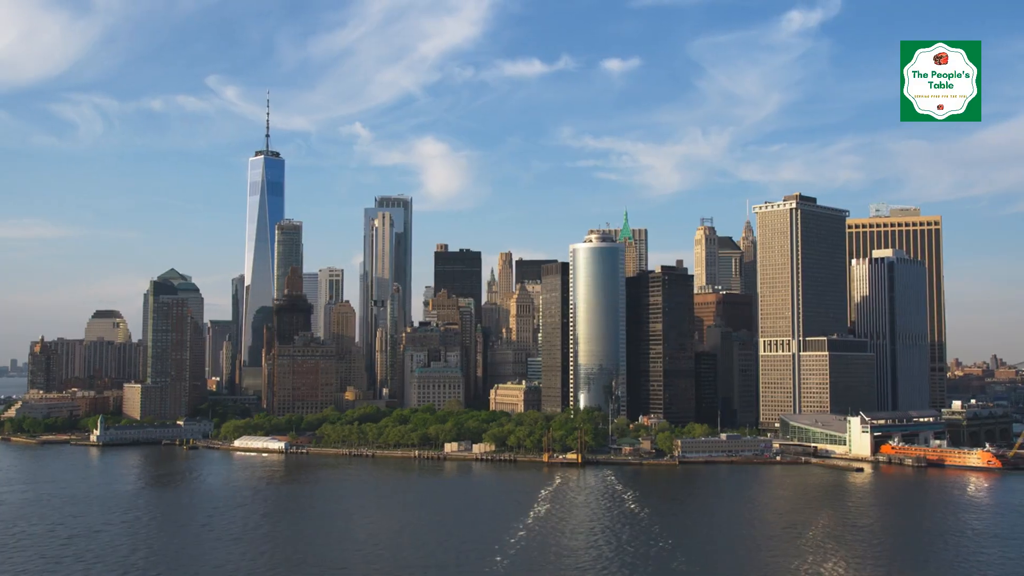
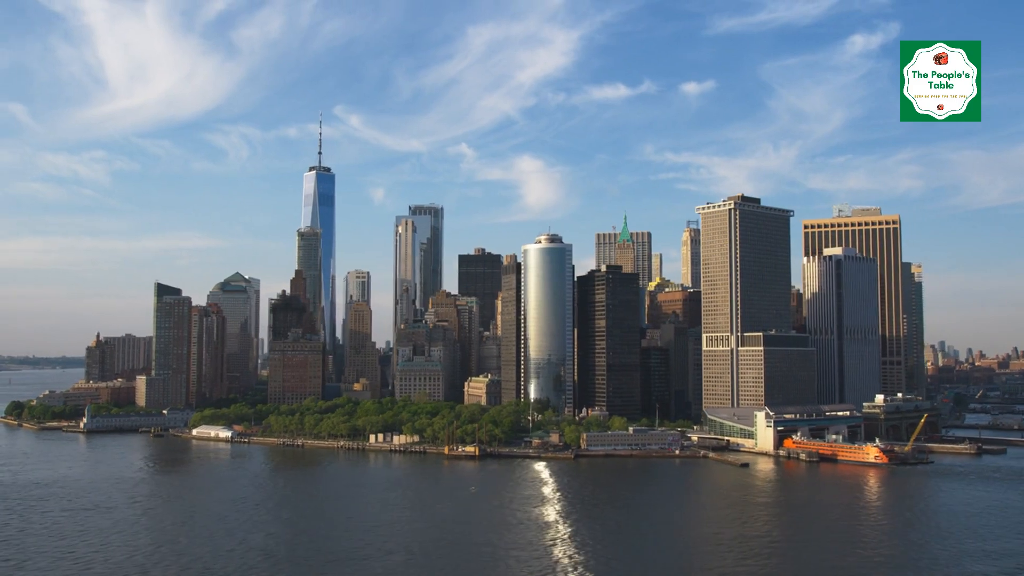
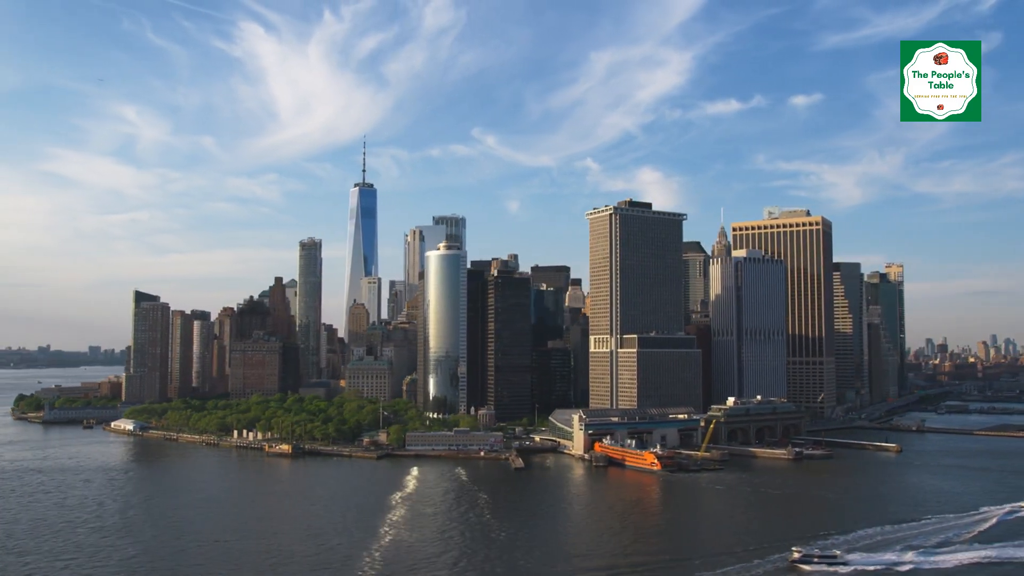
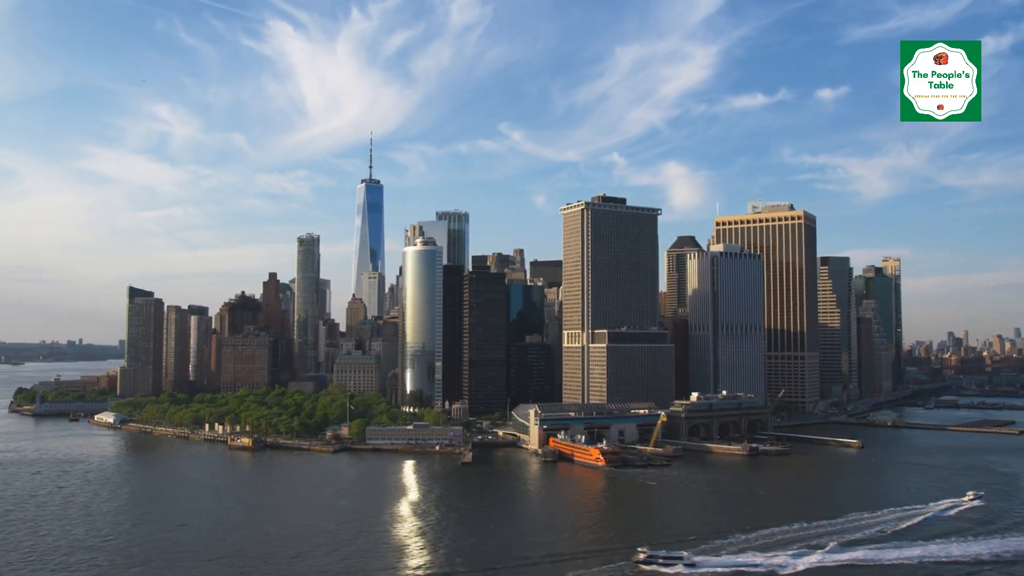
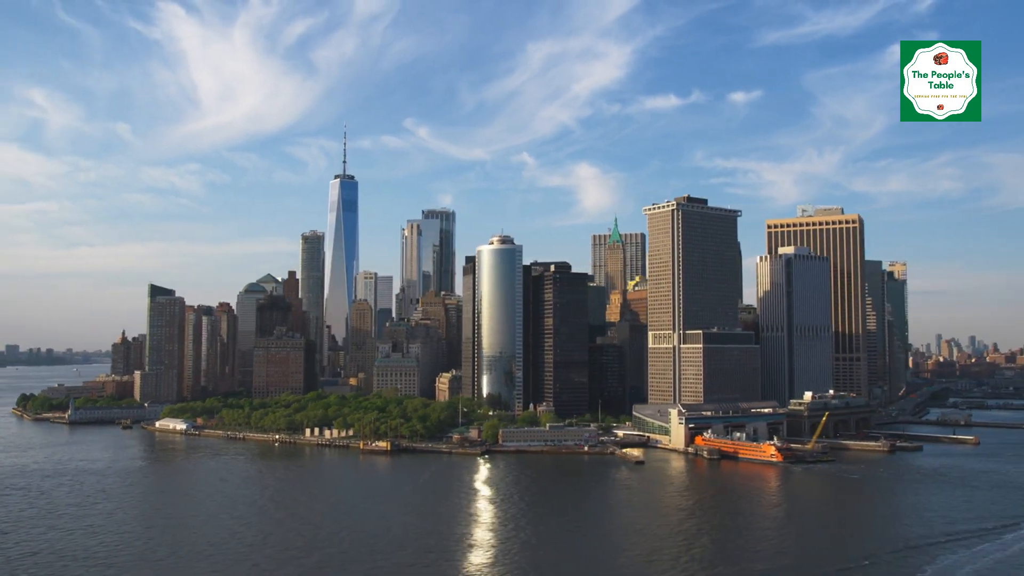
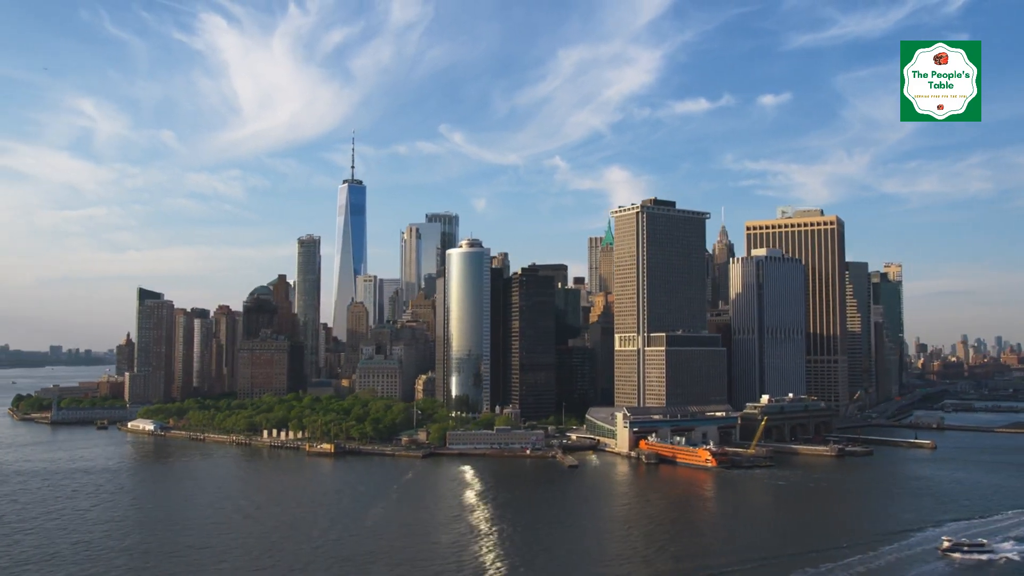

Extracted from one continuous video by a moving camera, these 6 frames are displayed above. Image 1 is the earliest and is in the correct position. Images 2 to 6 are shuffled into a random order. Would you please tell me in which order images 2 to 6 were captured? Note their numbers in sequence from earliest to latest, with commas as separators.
2, 5, 6, 3, 4
